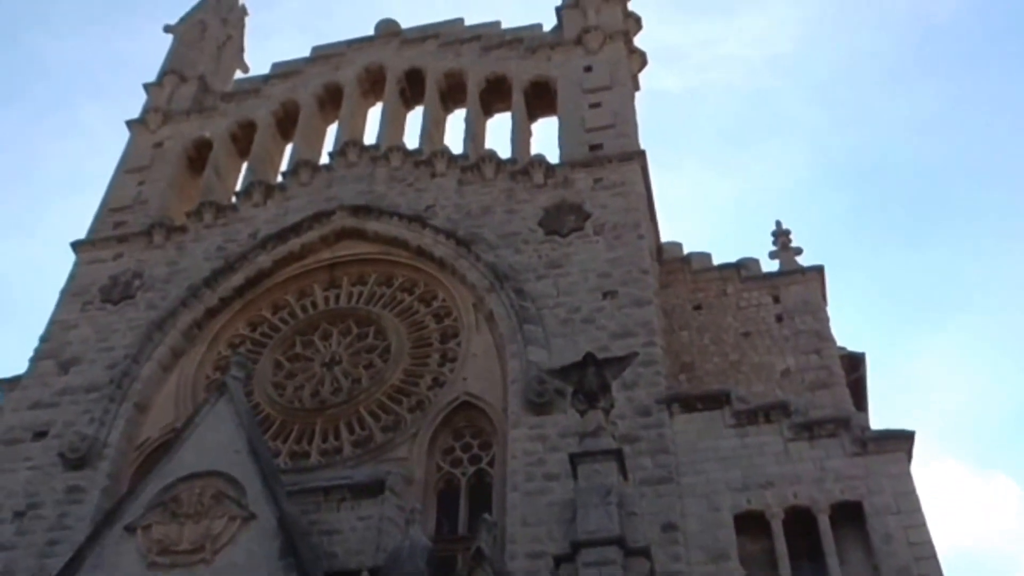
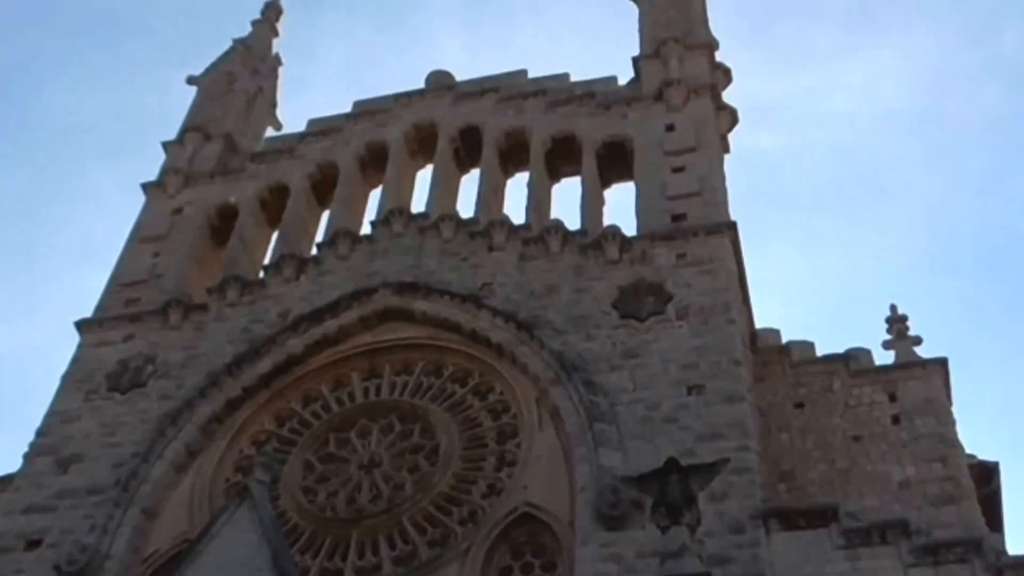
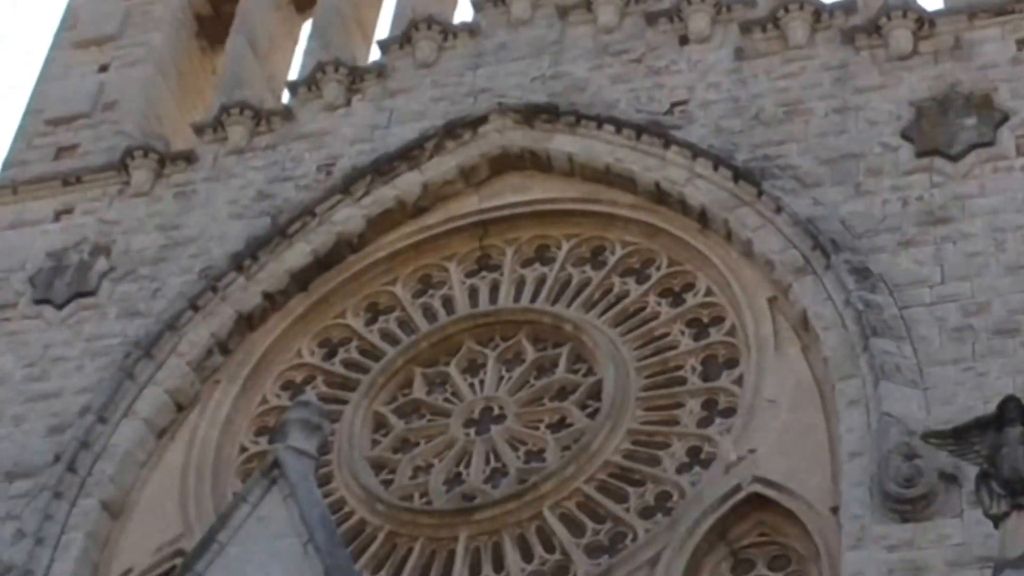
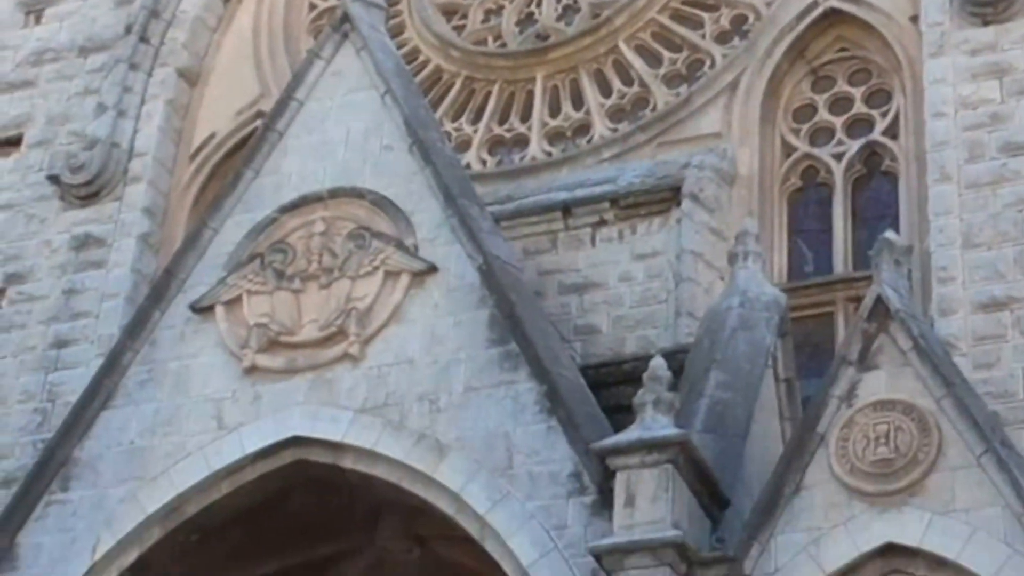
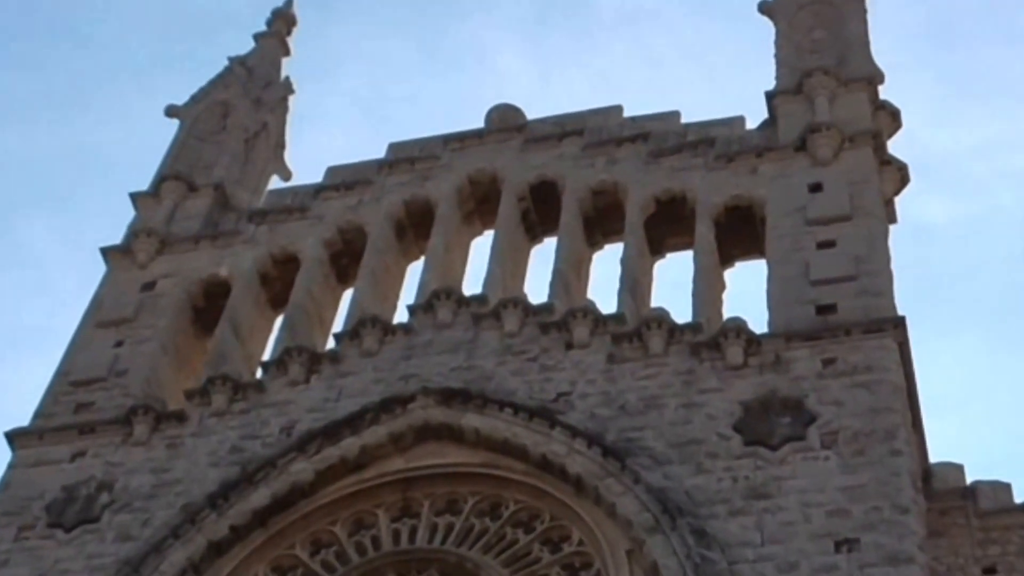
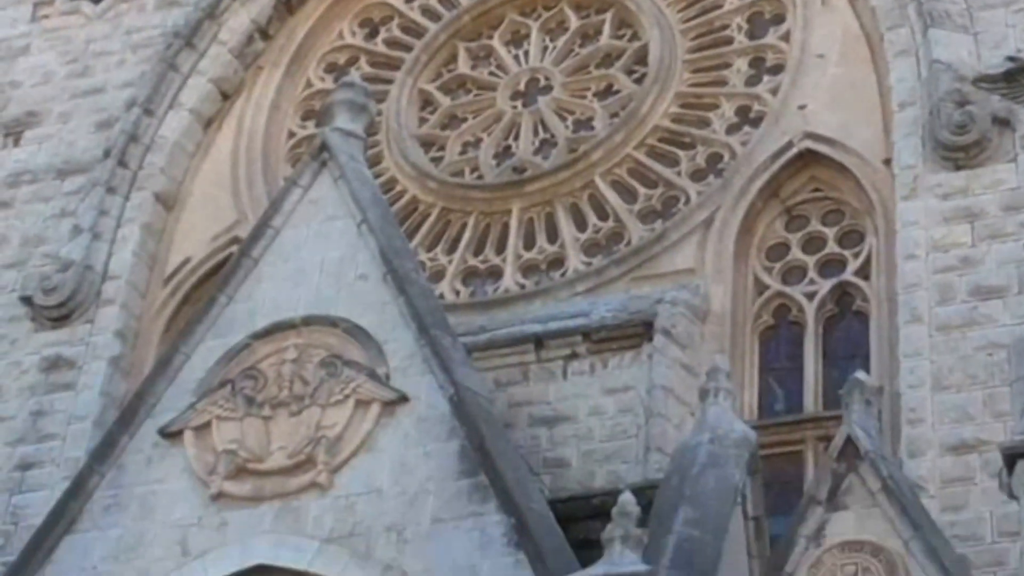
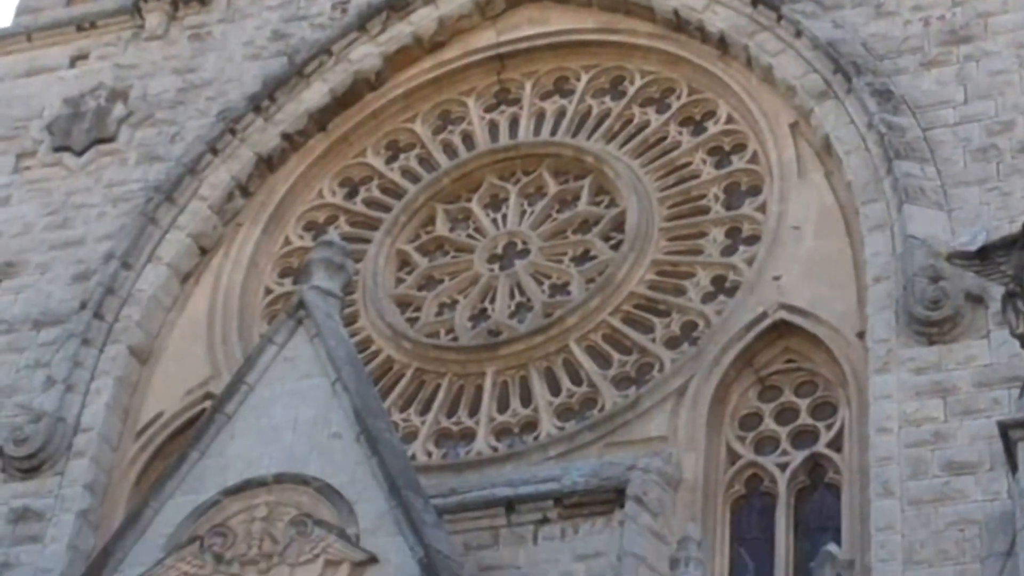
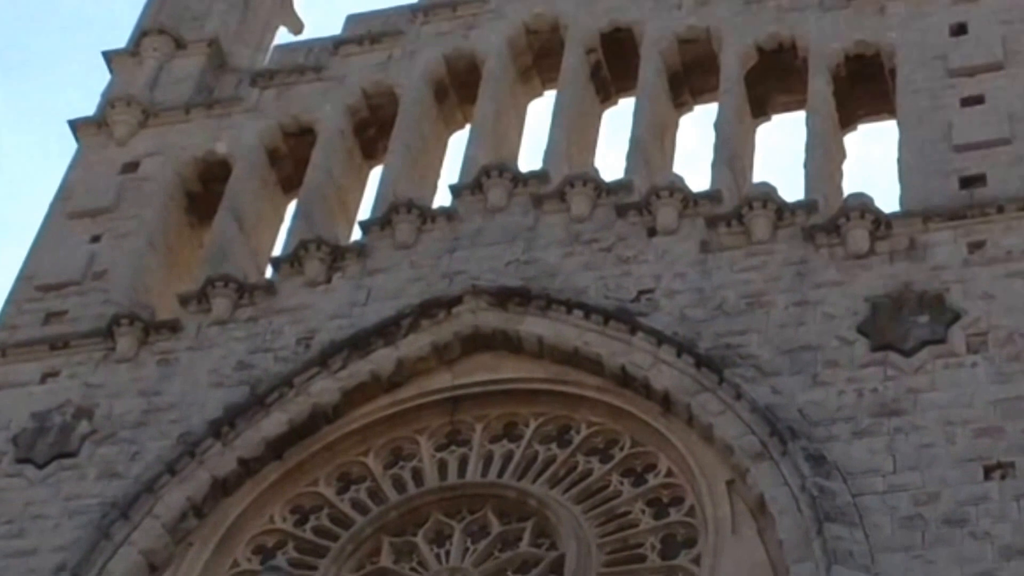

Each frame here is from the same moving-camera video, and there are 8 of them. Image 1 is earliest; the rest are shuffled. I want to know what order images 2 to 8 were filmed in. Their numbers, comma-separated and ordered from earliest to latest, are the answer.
2, 5, 8, 3, 7, 6, 4
